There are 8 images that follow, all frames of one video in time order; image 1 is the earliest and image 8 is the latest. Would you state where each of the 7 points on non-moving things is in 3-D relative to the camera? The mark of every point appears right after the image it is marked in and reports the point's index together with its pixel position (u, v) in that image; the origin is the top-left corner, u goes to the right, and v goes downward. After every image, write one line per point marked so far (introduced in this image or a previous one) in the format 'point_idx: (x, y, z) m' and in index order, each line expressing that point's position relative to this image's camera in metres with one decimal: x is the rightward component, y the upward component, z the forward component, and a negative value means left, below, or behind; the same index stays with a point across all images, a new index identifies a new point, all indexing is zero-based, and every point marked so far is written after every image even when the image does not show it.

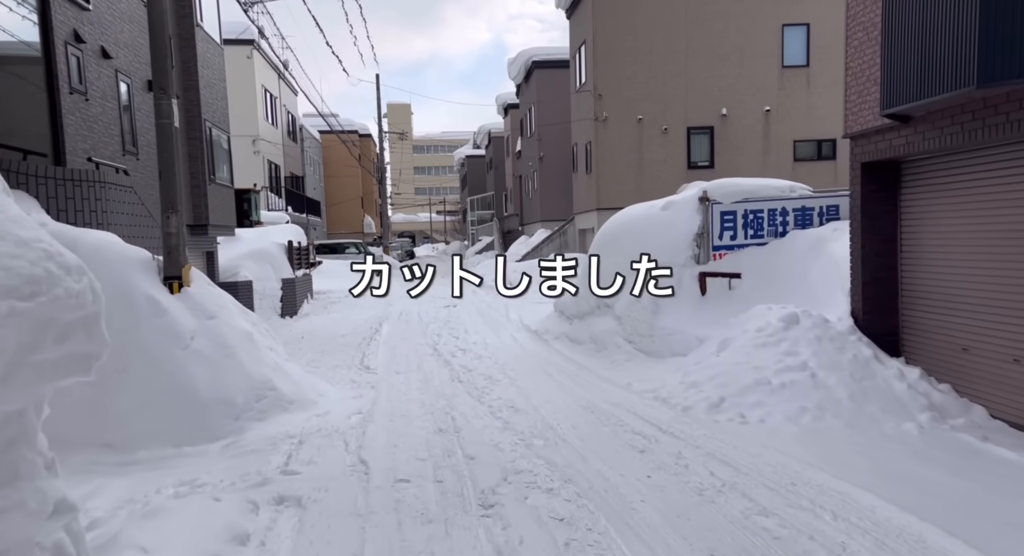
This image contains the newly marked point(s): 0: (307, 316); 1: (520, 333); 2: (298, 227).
0: (-4.3, -0.8, +15.9) m
1: (+0.1, -0.8, +11.0) m
2: (-5.3, +1.2, +18.5) m
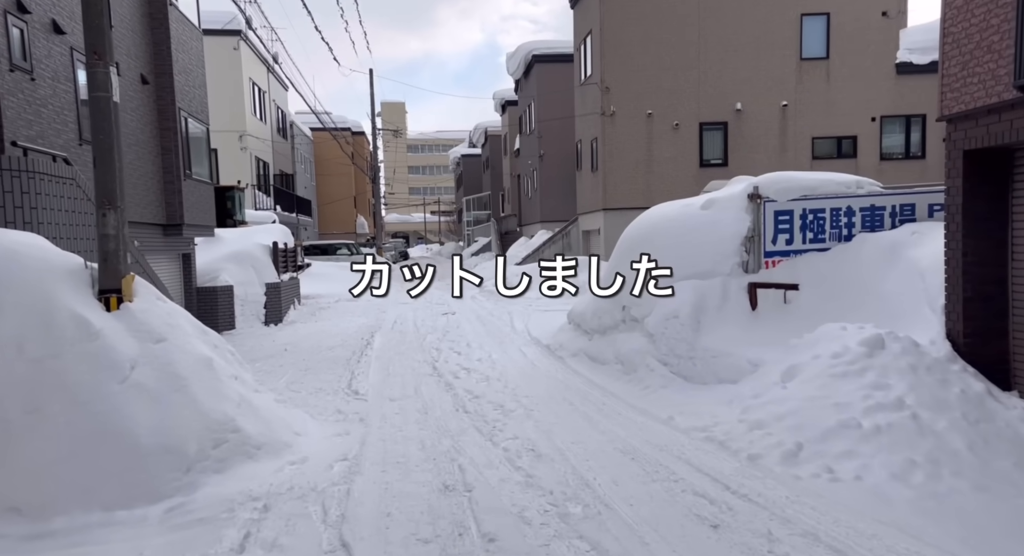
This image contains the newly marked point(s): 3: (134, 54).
0: (-4.2, -0.9, +14.7) m
1: (+0.2, -0.9, +9.8) m
2: (-5.2, +1.1, +17.2) m
3: (-5.6, +3.3, +11.2) m
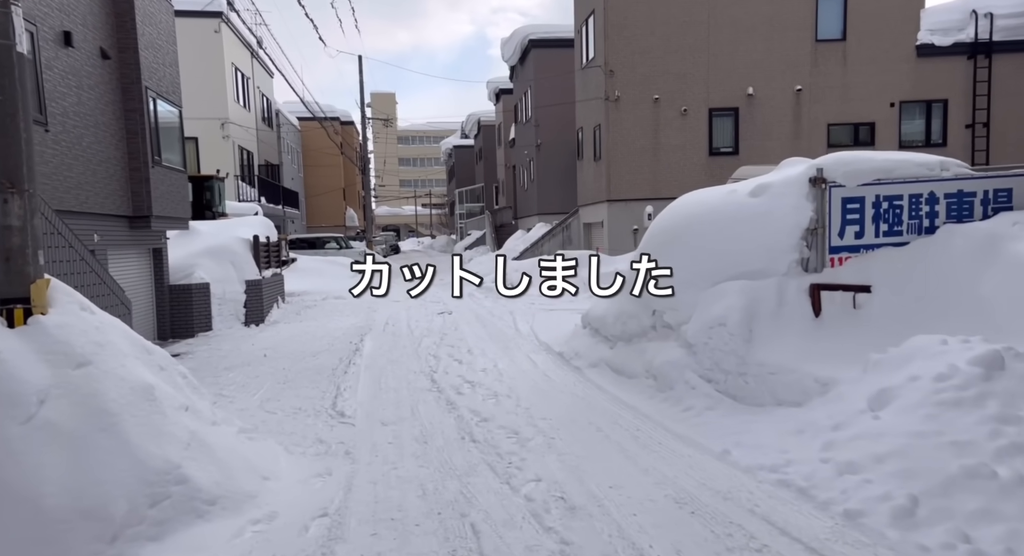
0: (-4.2, -0.9, +13.5) m
1: (+0.3, -0.9, +8.7) m
2: (-5.2, +1.2, +16.0) m
3: (-5.5, +3.3, +9.9) m
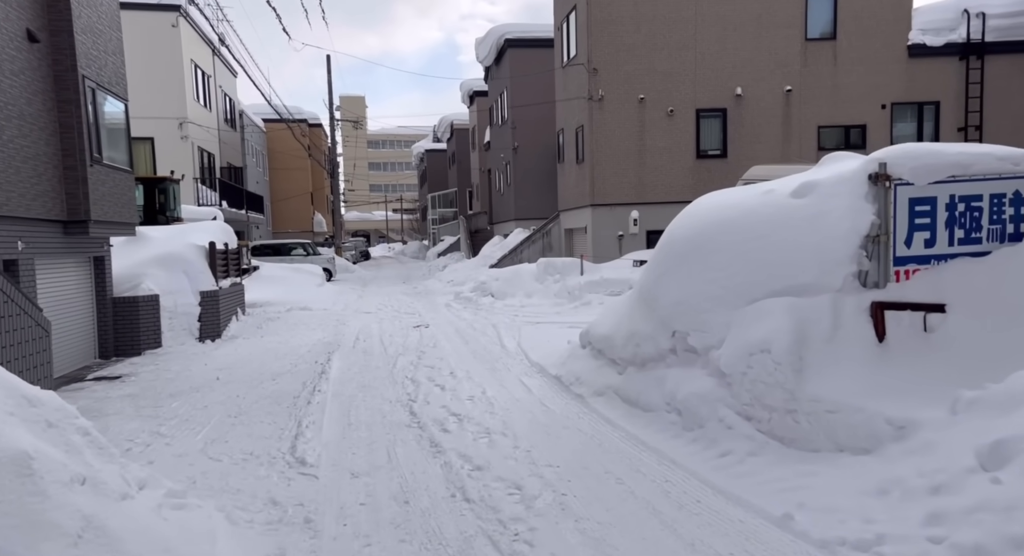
0: (-4.5, -1.0, +12.3) m
1: (+0.2, -1.0, +7.6) m
2: (-5.6, +1.0, +14.8) m
3: (-5.7, +3.2, +8.7) m
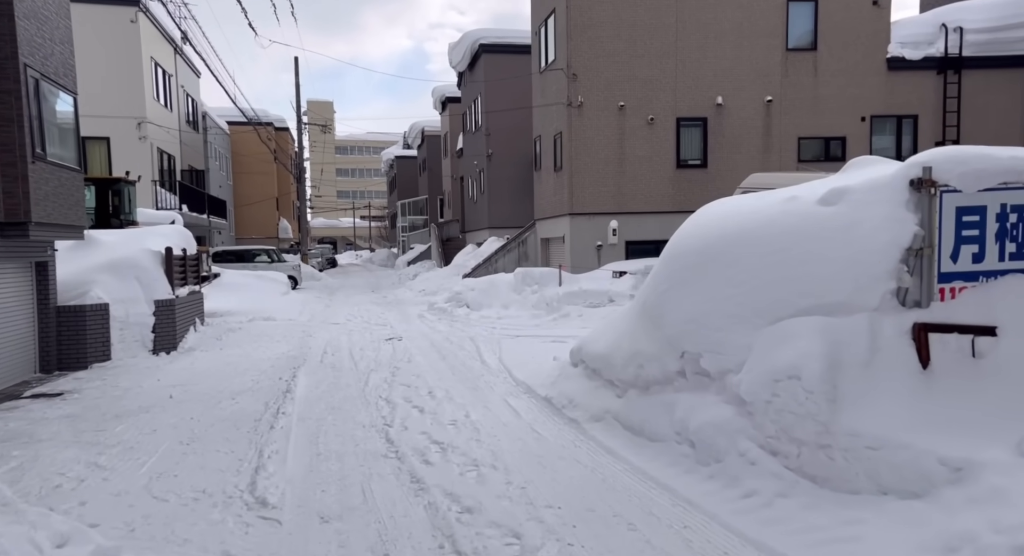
0: (-4.8, -1.2, +11.4) m
1: (+0.1, -1.1, +7.0) m
2: (-6.1, +0.9, +13.9) m
3: (-5.8, +3.1, +7.9) m
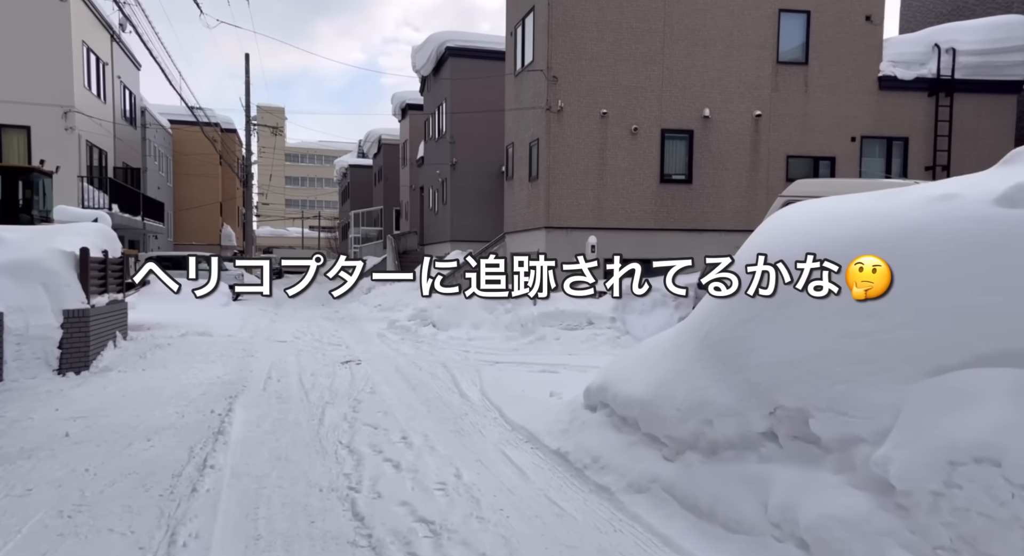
0: (-5.1, -1.2, +9.5) m
1: (+0.1, -1.3, +5.5) m
2: (-6.5, +0.8, +12.0) m
3: (-5.8, +3.1, +6.0) m
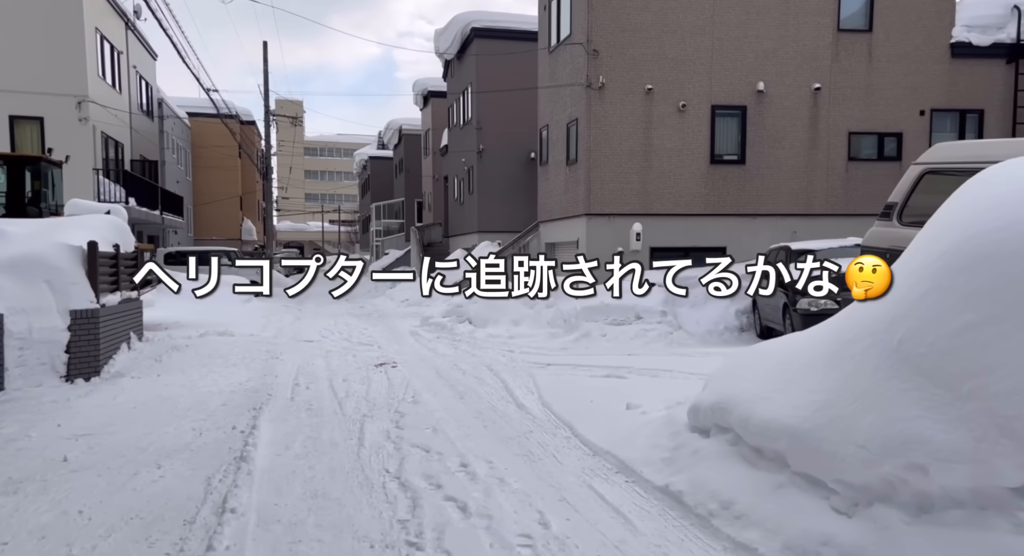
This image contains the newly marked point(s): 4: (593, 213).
0: (-4.5, -1.2, +8.5) m
1: (+0.6, -1.2, +4.3) m
2: (-5.8, +0.8, +11.0) m
3: (-5.3, +3.1, +5.0) m
4: (+1.6, +1.3, +14.9) m
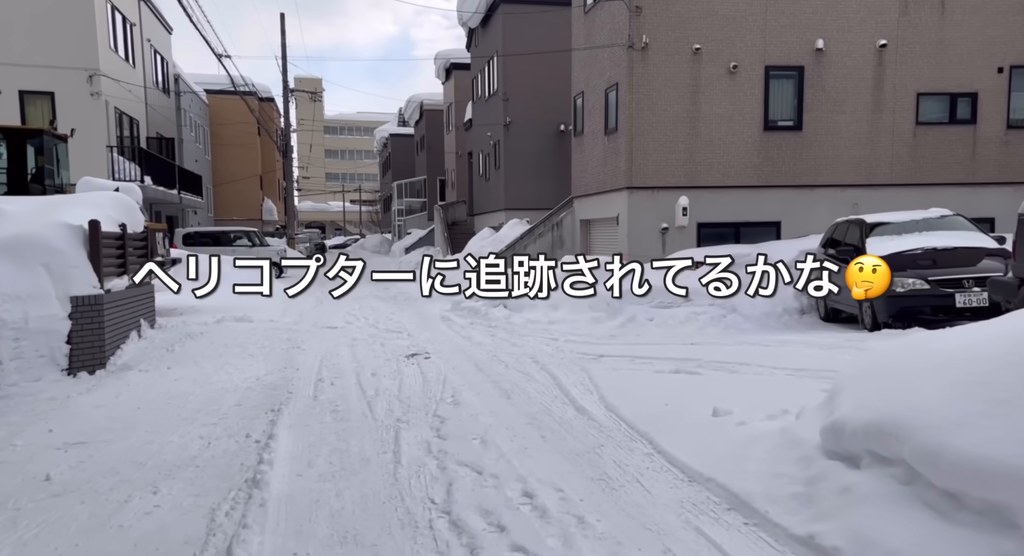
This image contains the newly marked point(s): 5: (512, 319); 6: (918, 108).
0: (-4.0, -1.0, +7.6) m
1: (+1.0, -1.1, +3.3) m
2: (-5.2, +1.0, +10.1) m
3: (-4.9, +3.2, +4.0) m
4: (+2.3, +1.7, +13.7) m
5: (0.0, -0.6, +11.3) m
6: (+7.7, +3.2, +14.3) m
